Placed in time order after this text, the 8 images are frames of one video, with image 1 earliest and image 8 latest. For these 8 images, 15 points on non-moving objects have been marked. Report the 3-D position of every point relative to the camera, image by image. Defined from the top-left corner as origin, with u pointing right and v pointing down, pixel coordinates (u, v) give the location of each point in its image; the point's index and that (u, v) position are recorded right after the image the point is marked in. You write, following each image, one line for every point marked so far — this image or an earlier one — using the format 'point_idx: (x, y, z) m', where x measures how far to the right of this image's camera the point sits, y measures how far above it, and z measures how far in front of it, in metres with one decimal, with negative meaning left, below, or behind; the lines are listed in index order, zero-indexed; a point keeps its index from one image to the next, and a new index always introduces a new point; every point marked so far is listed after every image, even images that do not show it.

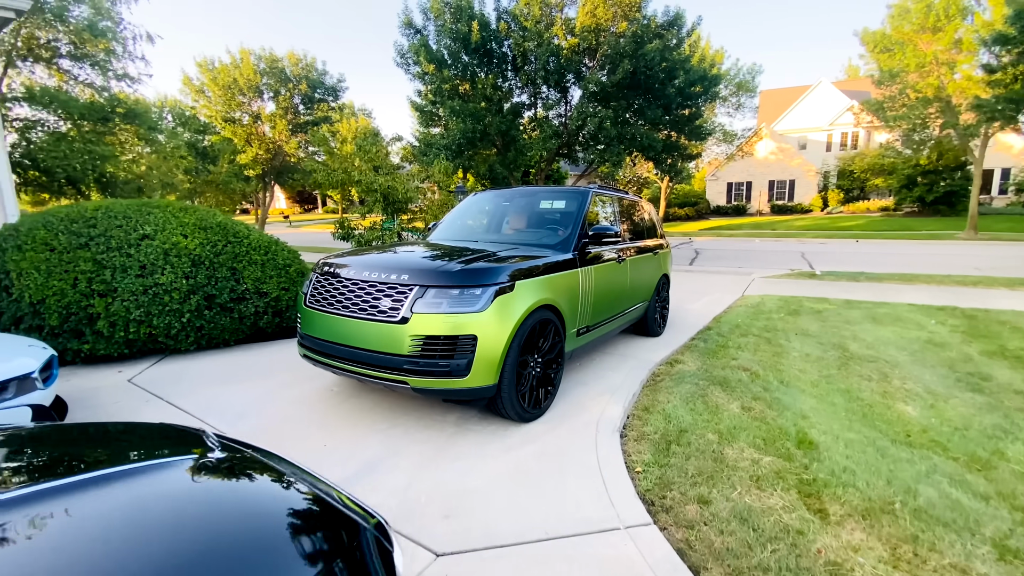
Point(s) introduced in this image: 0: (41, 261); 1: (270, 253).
0: (-4.3, +0.3, +4.4) m
1: (-2.8, +0.4, +5.6) m
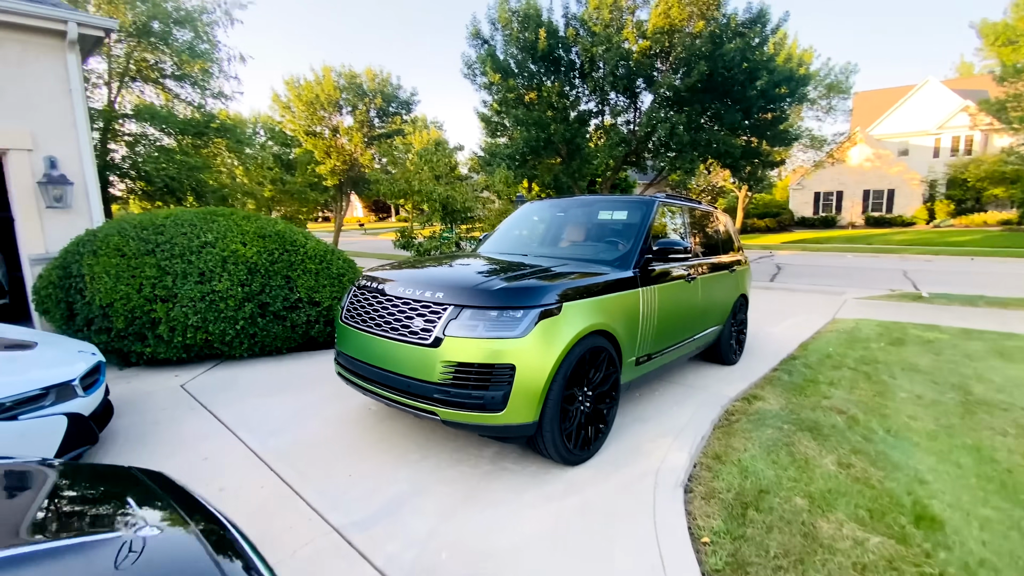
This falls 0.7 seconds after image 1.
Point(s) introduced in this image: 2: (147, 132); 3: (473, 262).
0: (-3.8, +0.2, +4.6) m
1: (-2.1, +0.3, +5.5) m
2: (-9.2, +4.0, +12.2) m
3: (-0.4, +0.2, +4.4) m
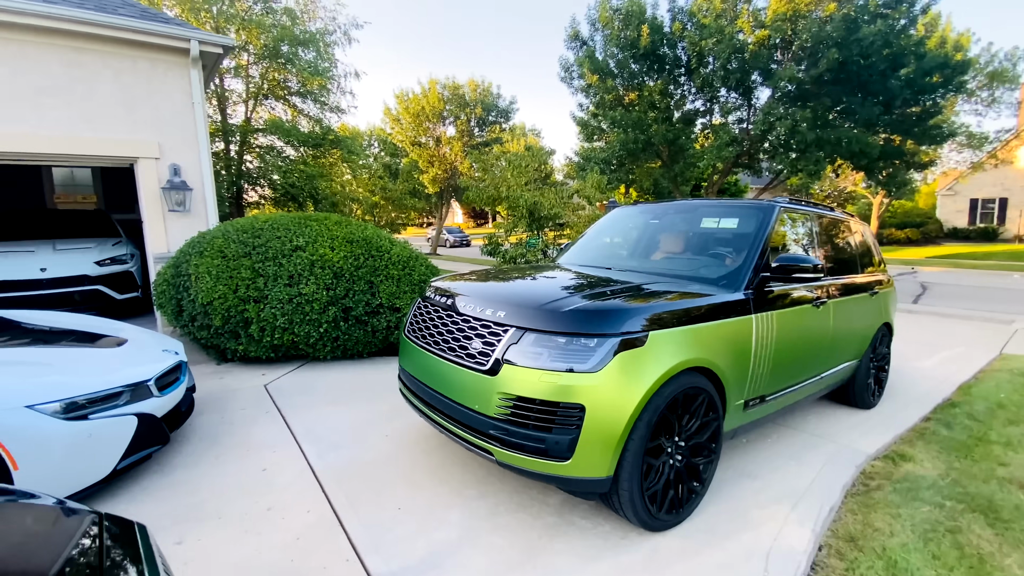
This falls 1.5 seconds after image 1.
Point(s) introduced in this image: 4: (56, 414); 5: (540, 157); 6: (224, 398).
0: (-3.0, +0.2, +4.9) m
1: (-1.2, +0.2, +5.4) m
2: (-6.7, +4.1, +13.4) m
3: (+0.3, +0.1, +4.0) m
4: (-2.4, -0.7, +2.5) m
5: (+0.5, +2.4, +8.5) m
6: (-2.6, -1.0, +4.2) m
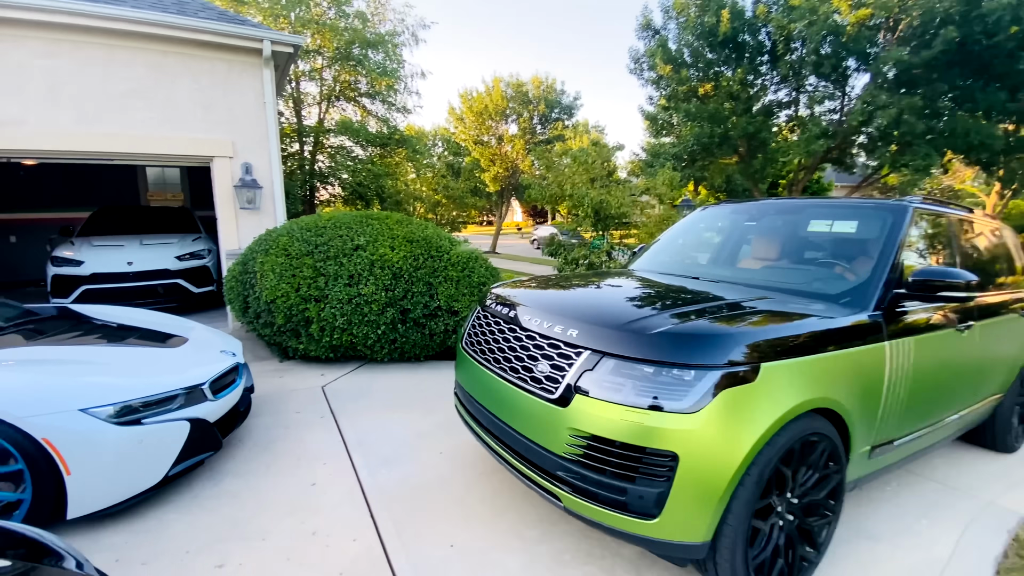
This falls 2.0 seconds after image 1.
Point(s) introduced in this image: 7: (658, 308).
0: (-2.4, +0.2, +4.9) m
1: (-0.5, +0.2, +5.2) m
2: (-4.9, +4.2, +13.8) m
3: (+0.8, 0.0, +3.5) m
4: (-2.0, -0.7, +2.4) m
5: (+1.6, +2.3, +8.1) m
6: (-2.0, -1.0, +4.2) m
7: (+0.7, -0.1, +2.3) m
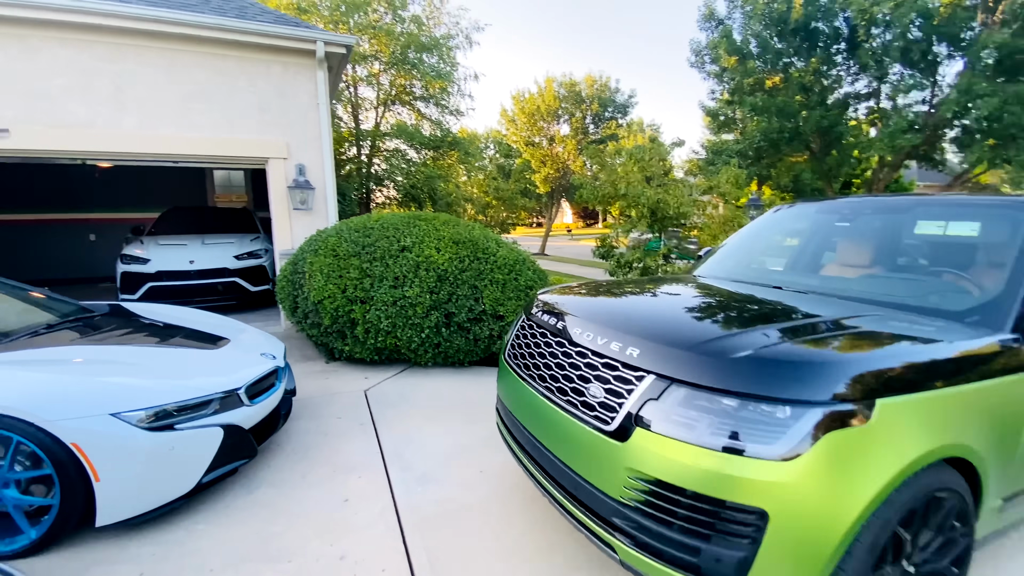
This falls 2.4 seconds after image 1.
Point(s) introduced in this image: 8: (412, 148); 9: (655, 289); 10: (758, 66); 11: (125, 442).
0: (-1.9, +0.2, +4.8) m
1: (0.0, +0.2, +5.0) m
2: (-3.4, +4.2, +13.9) m
3: (+1.2, 0.0, +3.2) m
4: (-1.8, -0.7, +2.3) m
5: (+2.4, +2.2, +7.6) m
6: (-1.6, -1.0, +4.1) m
7: (+0.9, -0.1, +1.9) m
8: (-3.0, +4.1, +13.9) m
9: (+1.0, 0.0, +3.3) m
10: (+6.2, +5.6, +11.9) m
11: (-1.8, -0.7, +2.3) m
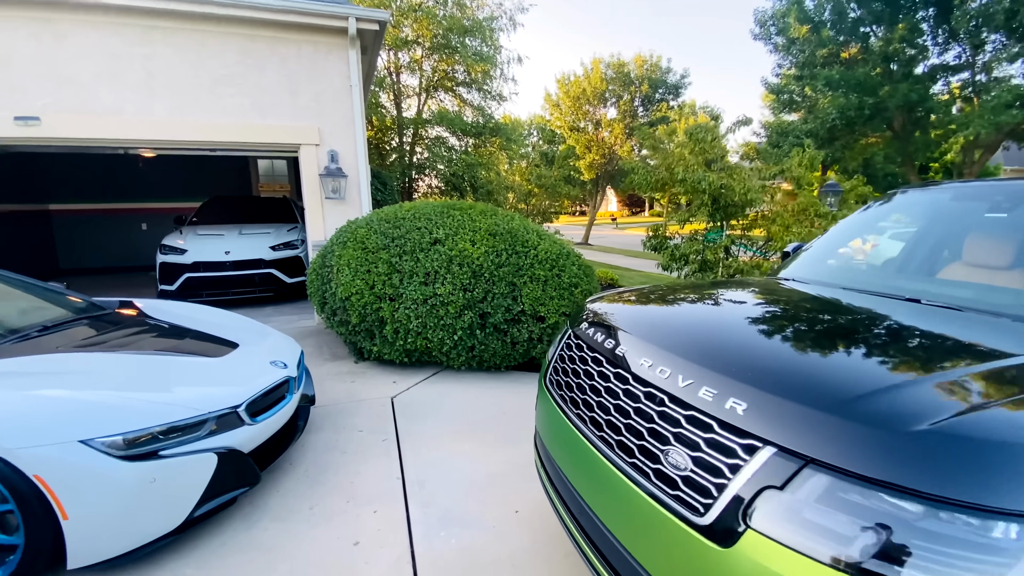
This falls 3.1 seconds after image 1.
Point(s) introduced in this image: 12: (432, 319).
0: (-1.5, +0.3, +4.4) m
1: (+0.4, +0.2, +4.4) m
2: (-2.1, +4.4, +13.6) m
3: (+1.4, -0.1, +2.5) m
4: (-1.6, -0.7, +2.0) m
5: (+3.1, +2.3, +6.8) m
6: (-1.3, -1.0, +3.7) m
7: (+1.0, -0.2, +1.4) m
8: (-1.7, +4.4, +13.5) m
9: (+1.3, 0.0, +2.7) m
10: (+7.2, +5.7, +10.6) m
11: (-1.7, -0.7, +1.9) m
12: (-0.7, -0.3, +4.2) m
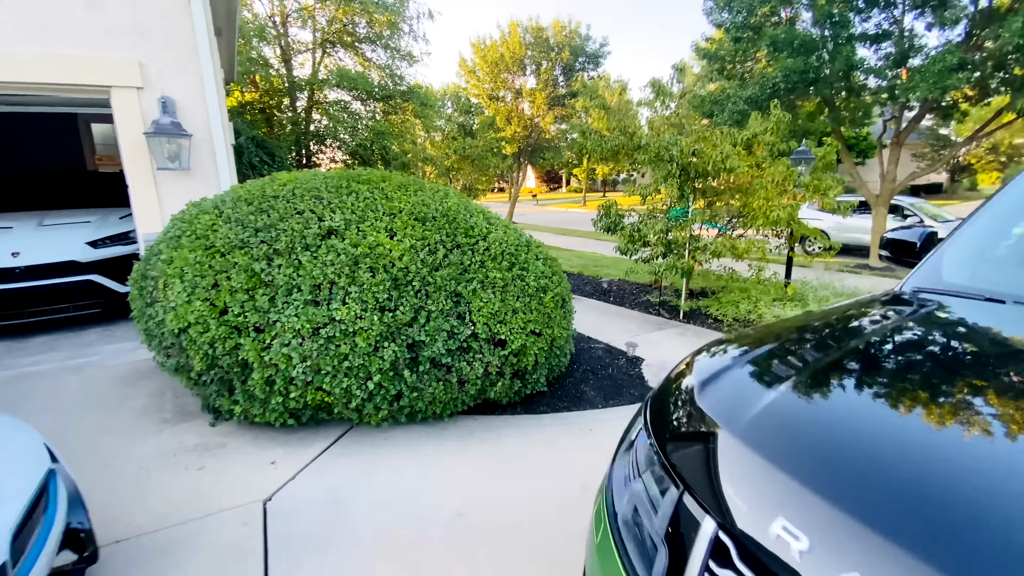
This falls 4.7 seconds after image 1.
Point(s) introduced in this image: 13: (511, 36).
0: (-1.9, +0.1, +2.8) m
1: (+0.1, +0.1, +3.1) m
2: (-4.2, +4.7, +11.4) m
3: (+1.3, -0.1, +1.4) m
4: (-1.5, -0.9, +0.4) m
5: (+2.2, +2.4, +5.7) m
6: (-1.5, -1.1, +2.2) m
7: (+1.2, -0.3, +0.2) m
8: (-3.8, +4.6, +11.5) m
9: (+1.2, -0.1, +1.5) m
10: (+5.4, +6.2, +10.0) m
11: (-1.6, -1.0, +0.3) m
12: (-1.0, -0.4, +2.7) m
13: (0.0, +10.4, +19.5) m
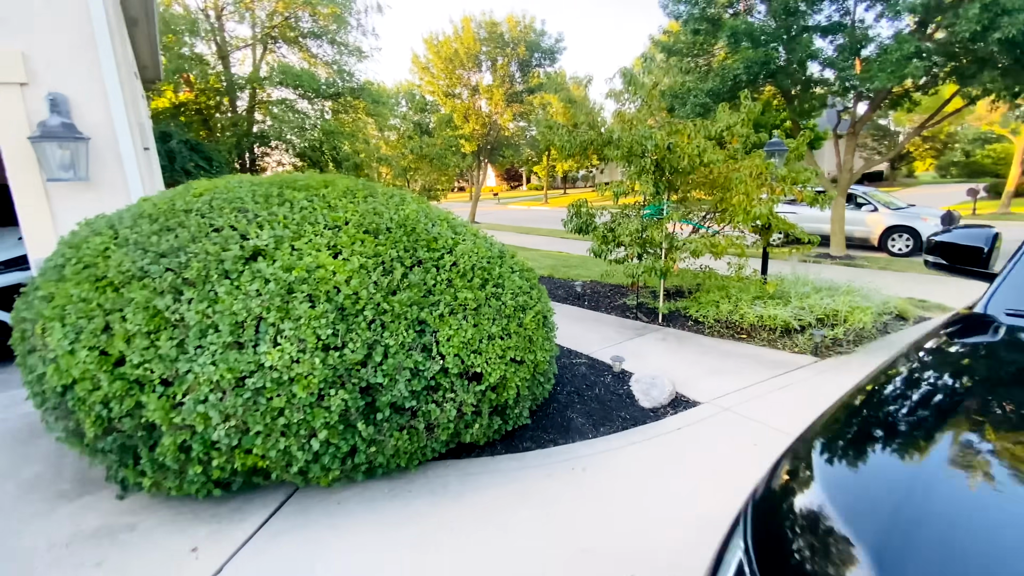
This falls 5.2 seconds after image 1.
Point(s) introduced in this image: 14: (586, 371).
0: (-2.0, -0.1, +2.2) m
1: (-0.1, 0.0, +2.6) m
2: (-5.2, +4.4, +10.6) m
3: (+1.3, -0.2, +1.1) m
4: (-1.4, -1.1, -0.2) m
5: (+1.7, +2.4, +5.4) m
6: (-1.5, -1.3, +1.6) m
7: (+1.2, -0.4, -0.2) m
8: (-4.8, +4.4, +10.7) m
9: (+1.1, -0.2, +1.1) m
10: (+4.5, +6.3, +9.9) m
11: (-1.5, -1.2, -0.2) m
12: (-1.1, -0.5, +2.1) m
13: (-1.9, +10.3, +18.9) m
14: (+0.6, -0.6, +3.6) m
